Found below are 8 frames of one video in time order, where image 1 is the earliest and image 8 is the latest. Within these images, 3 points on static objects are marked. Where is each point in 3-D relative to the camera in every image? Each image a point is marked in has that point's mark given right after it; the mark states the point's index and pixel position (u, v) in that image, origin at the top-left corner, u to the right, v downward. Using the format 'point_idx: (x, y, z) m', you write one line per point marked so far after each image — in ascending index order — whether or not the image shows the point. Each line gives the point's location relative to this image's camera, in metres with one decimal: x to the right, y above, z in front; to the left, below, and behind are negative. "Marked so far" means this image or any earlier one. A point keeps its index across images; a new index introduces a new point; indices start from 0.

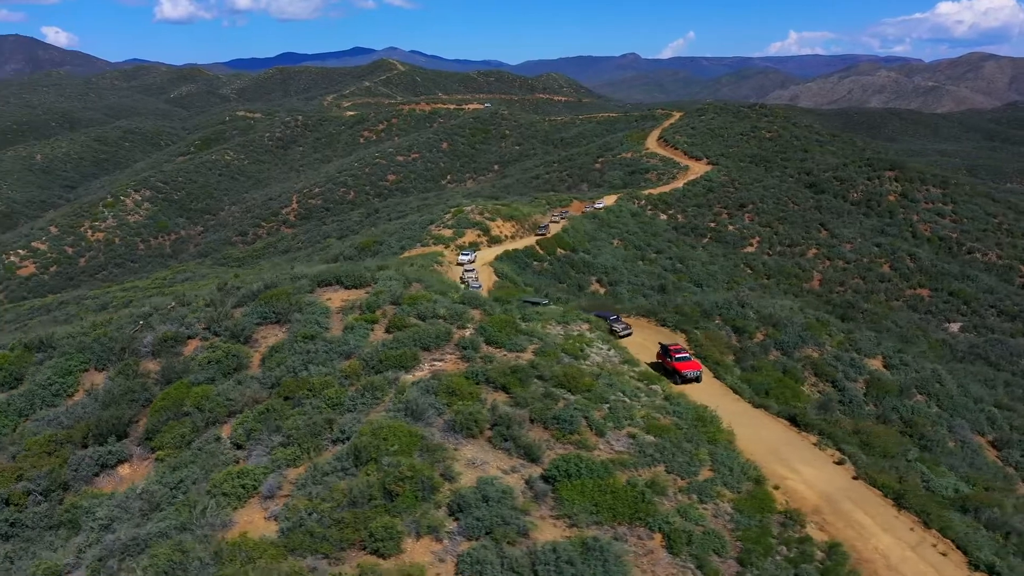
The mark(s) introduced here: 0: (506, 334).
0: (-0.2, -1.1, +19.3) m
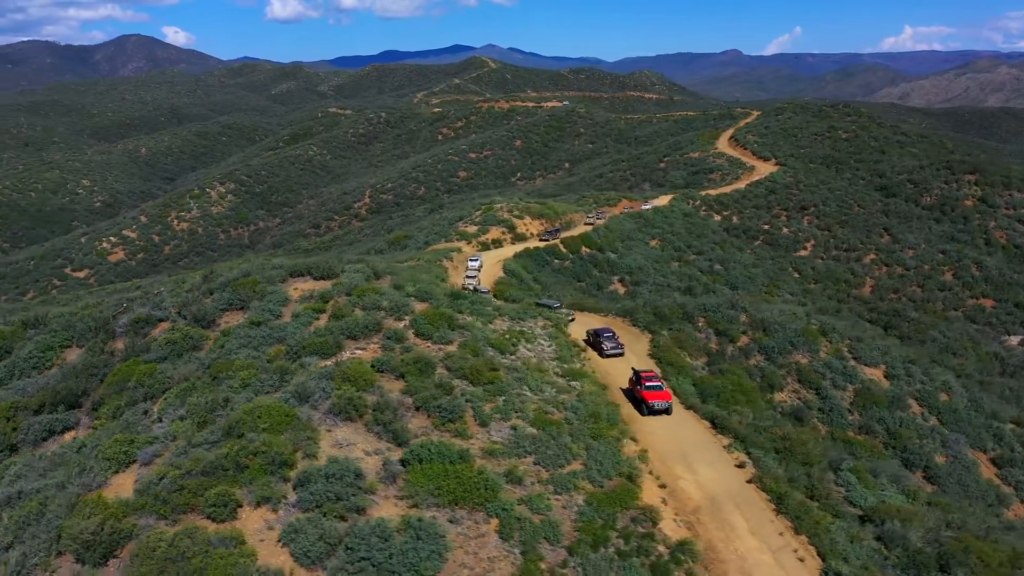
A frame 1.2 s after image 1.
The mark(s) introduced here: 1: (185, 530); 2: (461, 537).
0: (-1.9, -1.0, +20.2) m
1: (-4.8, -3.5, +11.8) m
2: (-0.8, -3.9, +12.9) m
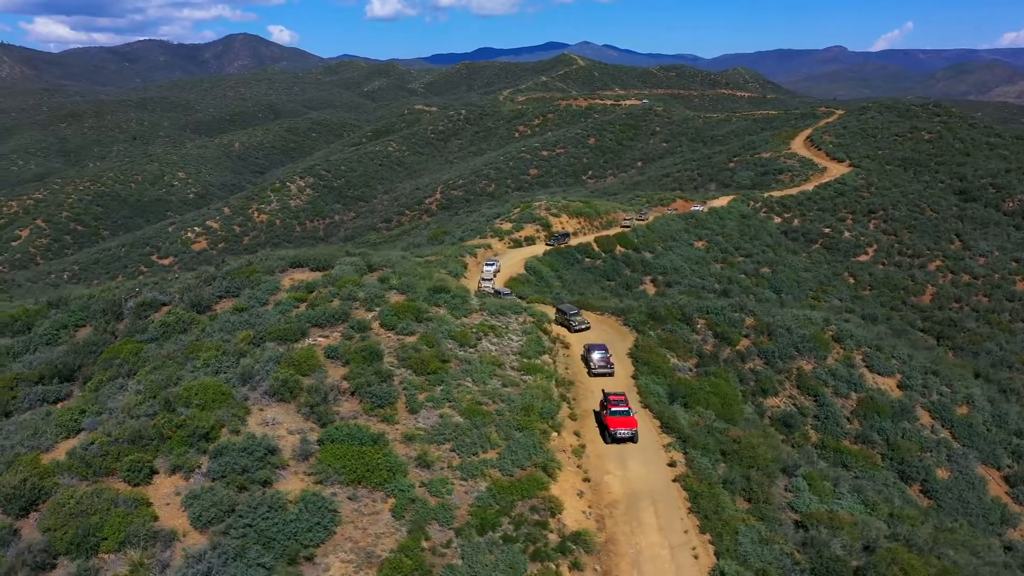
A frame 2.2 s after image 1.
0: (-2.9, -0.8, +21.2) m
1: (-6.8, -3.2, +13.2) m
2: (-2.7, -3.8, +13.8) m
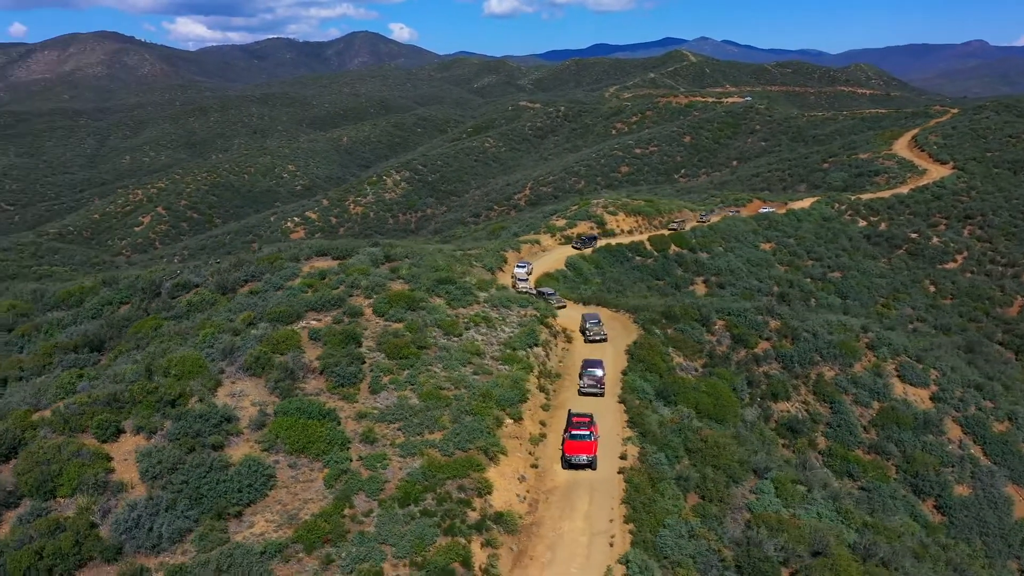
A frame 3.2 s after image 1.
0: (-3.2, -0.5, +22.4) m
1: (-8.2, -2.8, +15.0) m
2: (-4.1, -3.5, +15.1) m
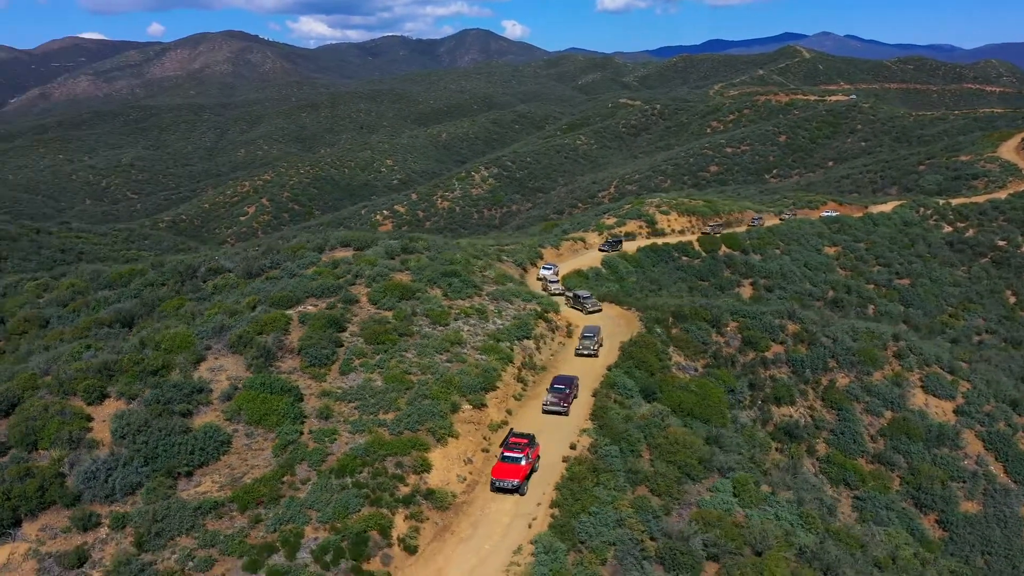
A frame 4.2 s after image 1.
0: (-3.6, -0.2, +23.7) m
1: (-9.6, -2.4, +17.0) m
2: (-5.5, -3.2, +16.6) m
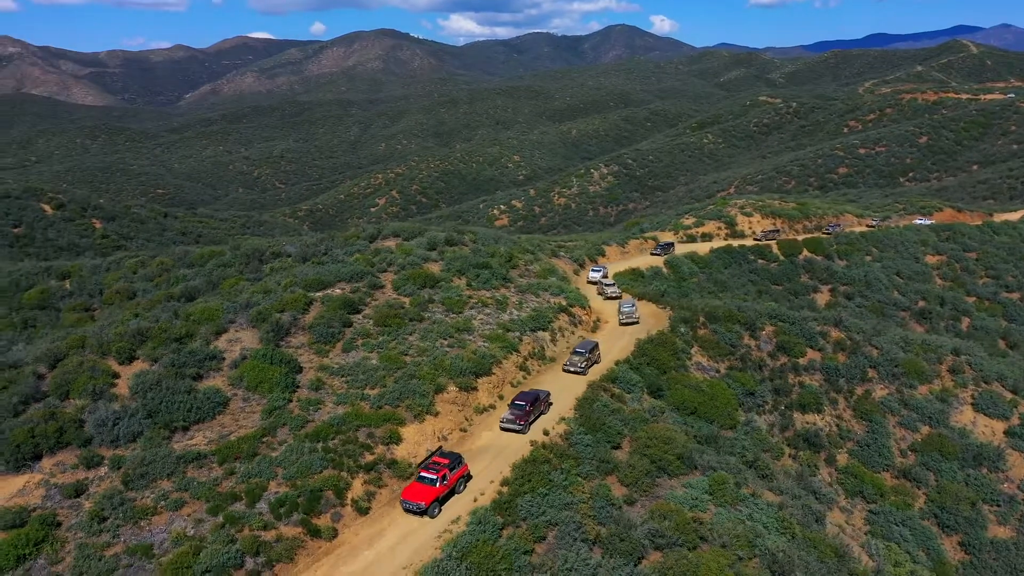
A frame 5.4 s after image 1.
0: (-3.1, +0.1, +25.4) m
1: (-10.2, -1.8, +19.8) m
2: (-6.3, -2.8, +18.7) m
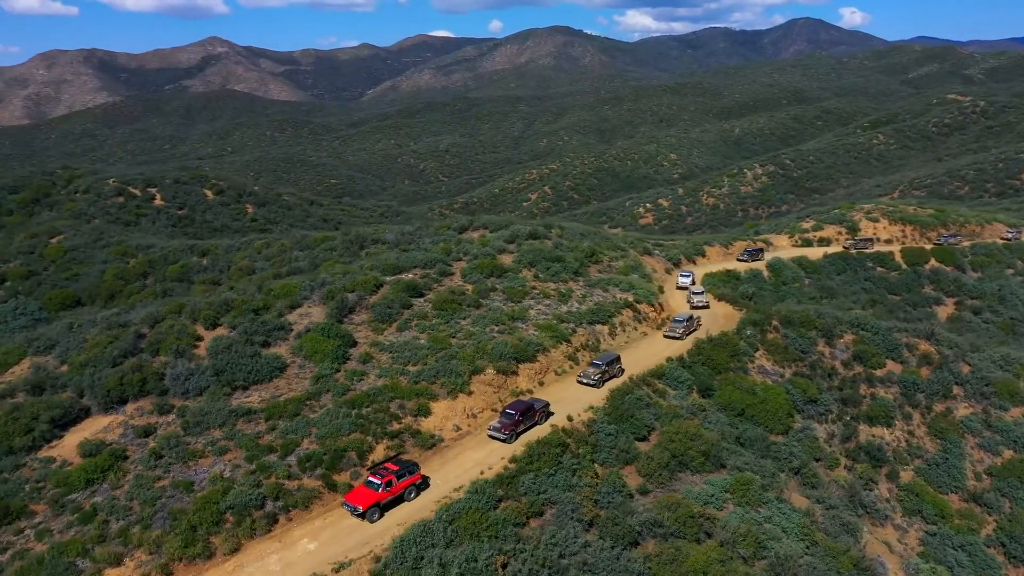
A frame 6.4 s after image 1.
0: (-1.1, +0.5, +26.9) m
1: (-9.2, -1.0, +22.8) m
2: (-5.6, -2.2, +21.0) m
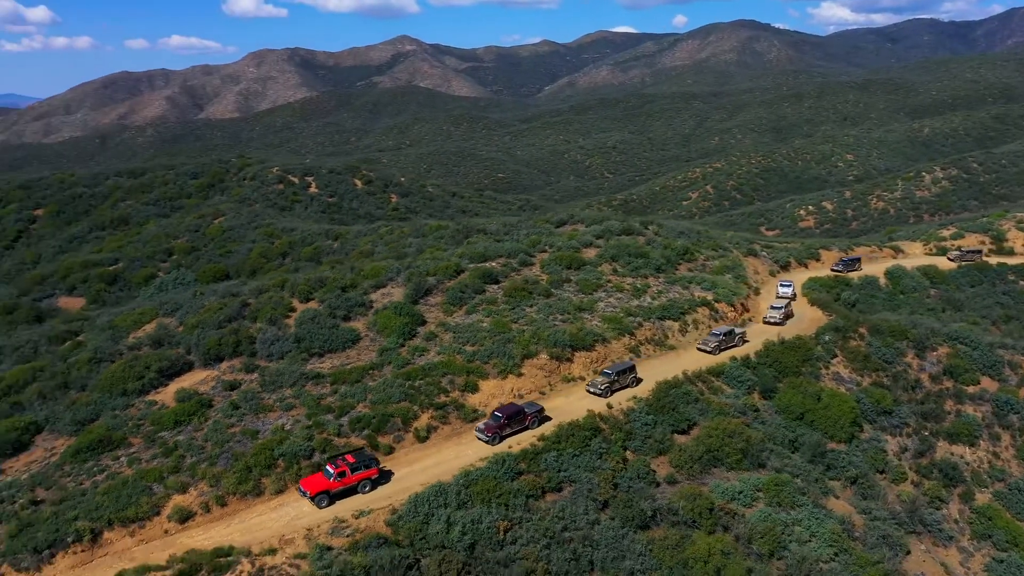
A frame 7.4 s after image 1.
0: (+1.6, +0.8, +28.1) m
1: (-7.3, -0.3, +25.8) m
2: (-4.2, -1.7, +23.3) m
